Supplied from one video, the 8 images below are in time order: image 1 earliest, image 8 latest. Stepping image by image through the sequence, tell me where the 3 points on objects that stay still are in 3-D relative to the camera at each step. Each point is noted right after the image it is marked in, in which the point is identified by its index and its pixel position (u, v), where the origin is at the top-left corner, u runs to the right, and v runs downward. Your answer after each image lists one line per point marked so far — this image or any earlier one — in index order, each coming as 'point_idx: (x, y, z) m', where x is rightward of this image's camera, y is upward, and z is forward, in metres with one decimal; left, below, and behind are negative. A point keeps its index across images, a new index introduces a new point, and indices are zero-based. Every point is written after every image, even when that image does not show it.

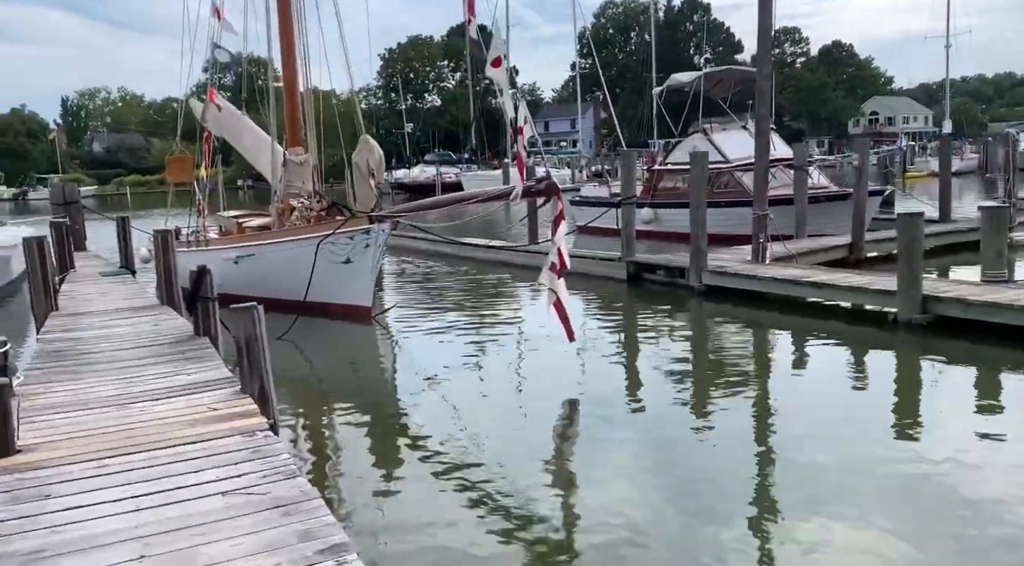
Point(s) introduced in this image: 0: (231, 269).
0: (-4.4, +0.2, +13.8) m
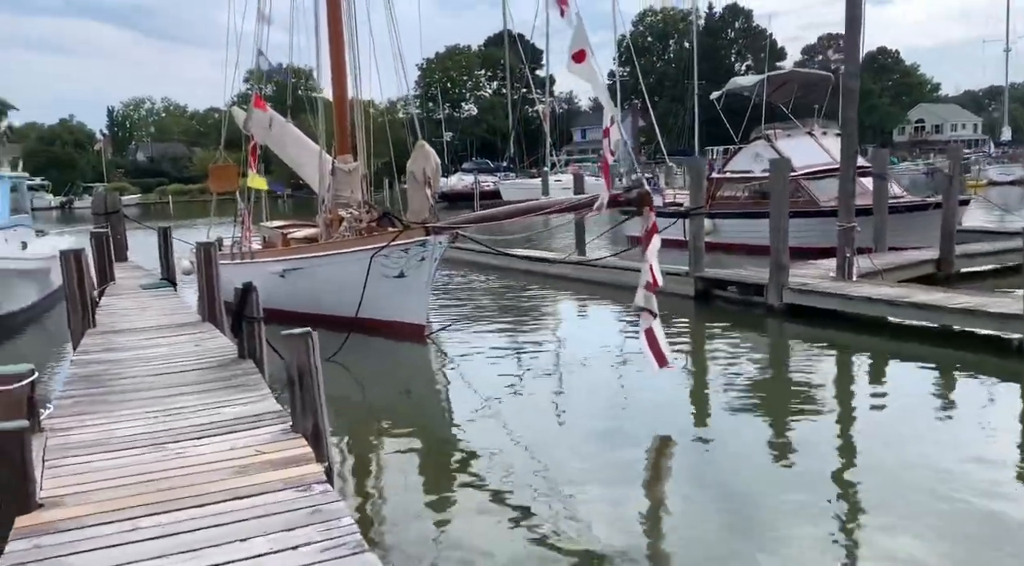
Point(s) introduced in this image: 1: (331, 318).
0: (-3.4, 0.0, +13.0) m
1: (-2.6, -0.5, +12.5) m
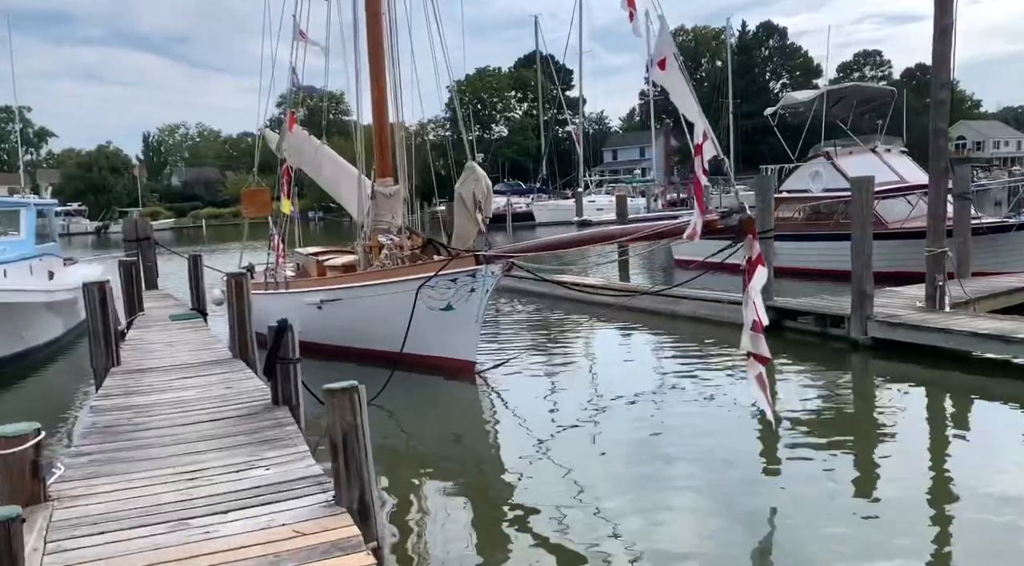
0: (-2.7, -0.5, +12.1) m
1: (-1.8, -0.9, +11.6) m
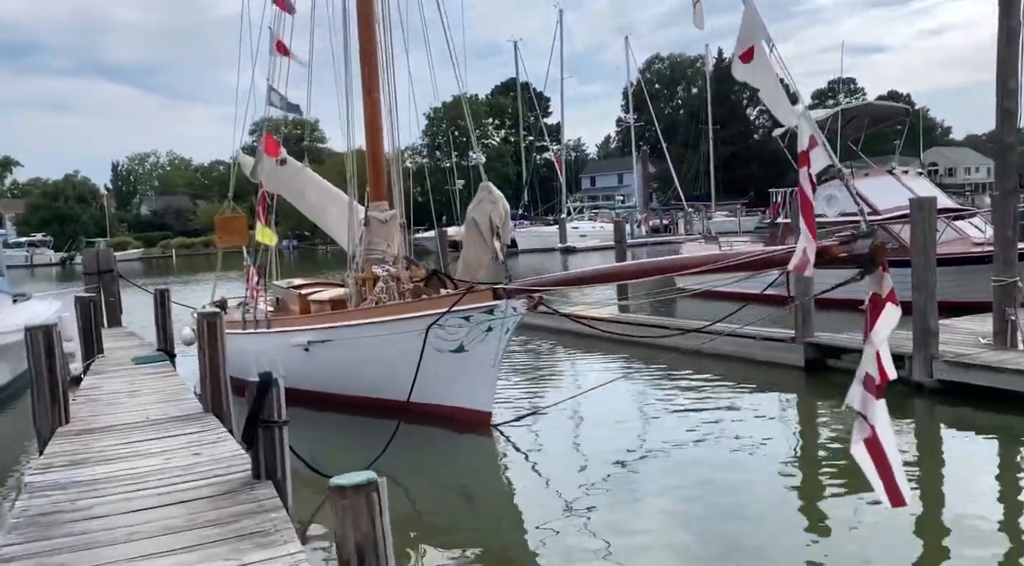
0: (-2.5, -0.9, +10.5) m
1: (-1.7, -1.4, +10.0) m
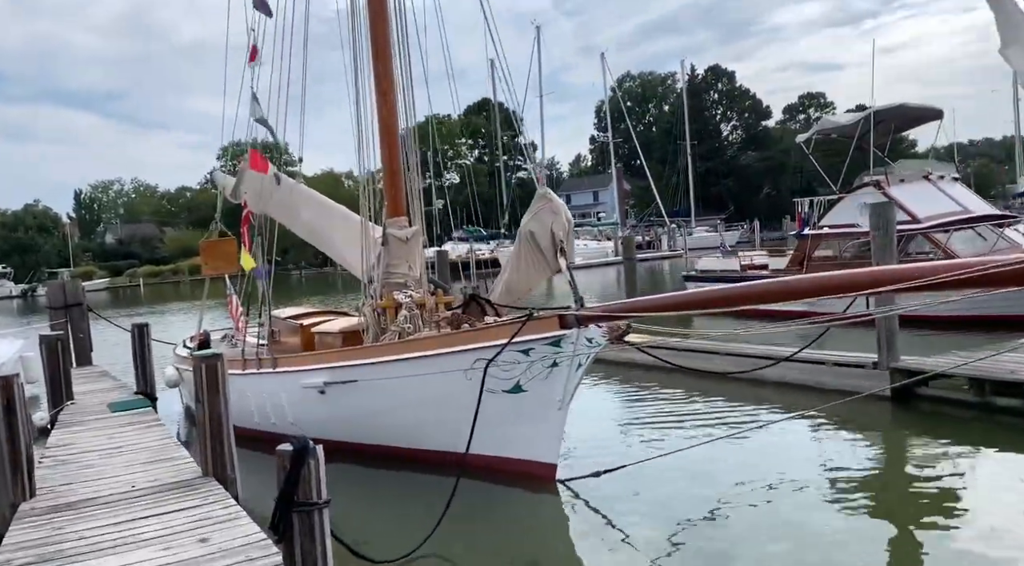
0: (-2.0, -1.2, +8.9) m
1: (-1.1, -1.7, +8.4) m
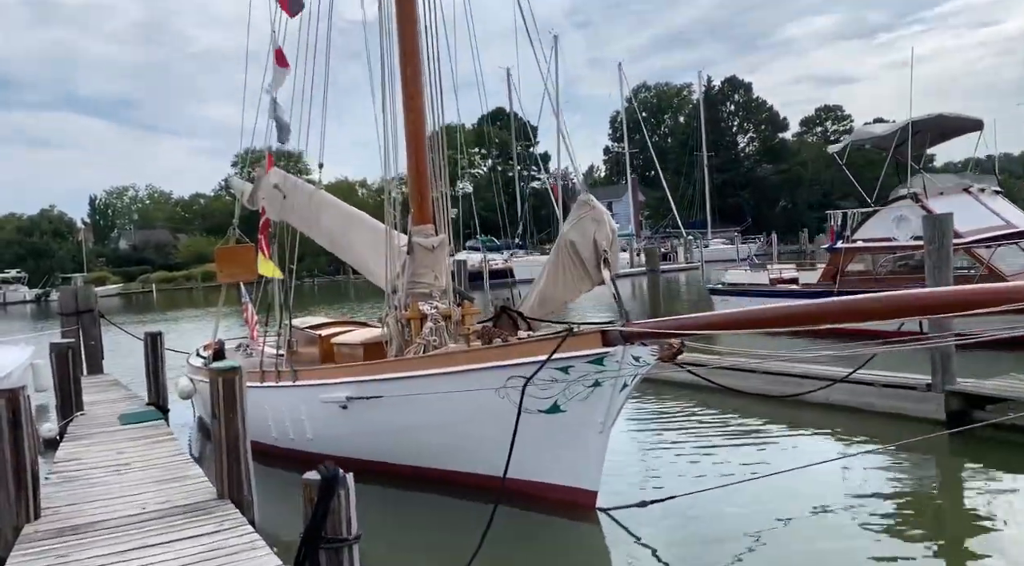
0: (-1.7, -1.3, +8.4) m
1: (-0.8, -1.8, +7.9) m
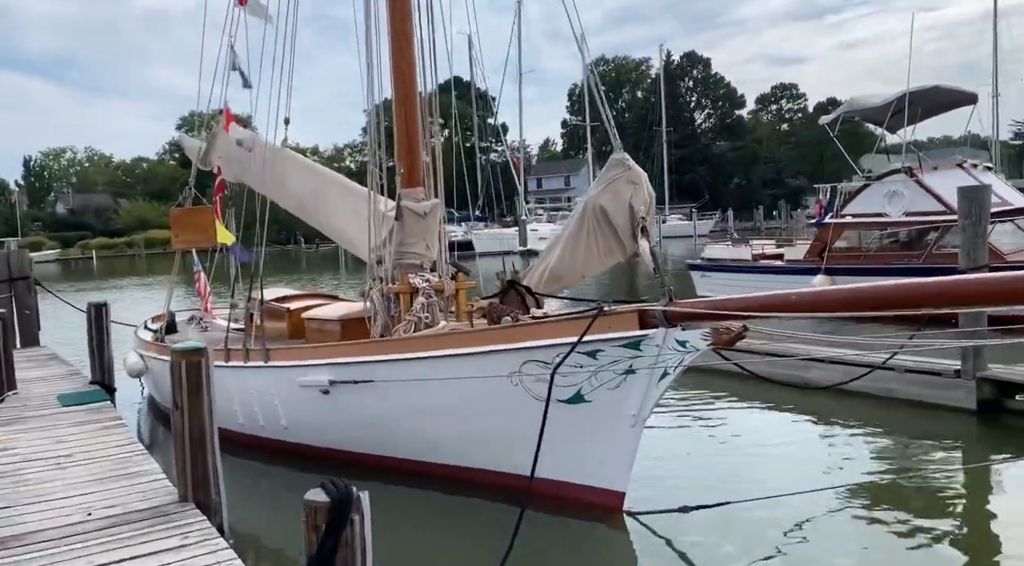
0: (-1.6, -1.1, +7.3) m
1: (-0.7, -1.5, +6.9) m
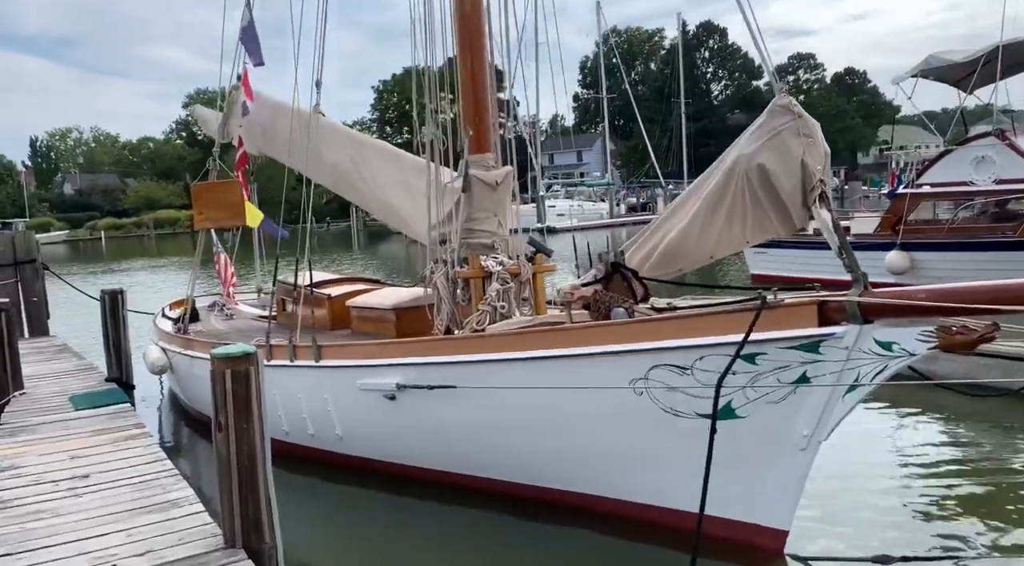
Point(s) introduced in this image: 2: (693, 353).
0: (-0.9, -1.0, +6.0) m
1: (0.0, -1.4, +5.6) m
2: (+1.0, -0.4, +4.7) m
